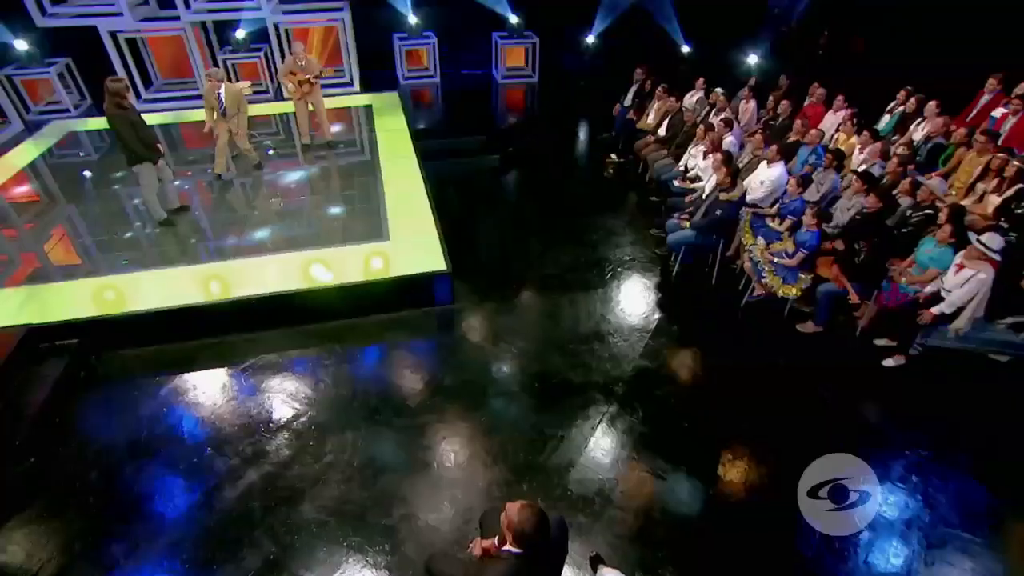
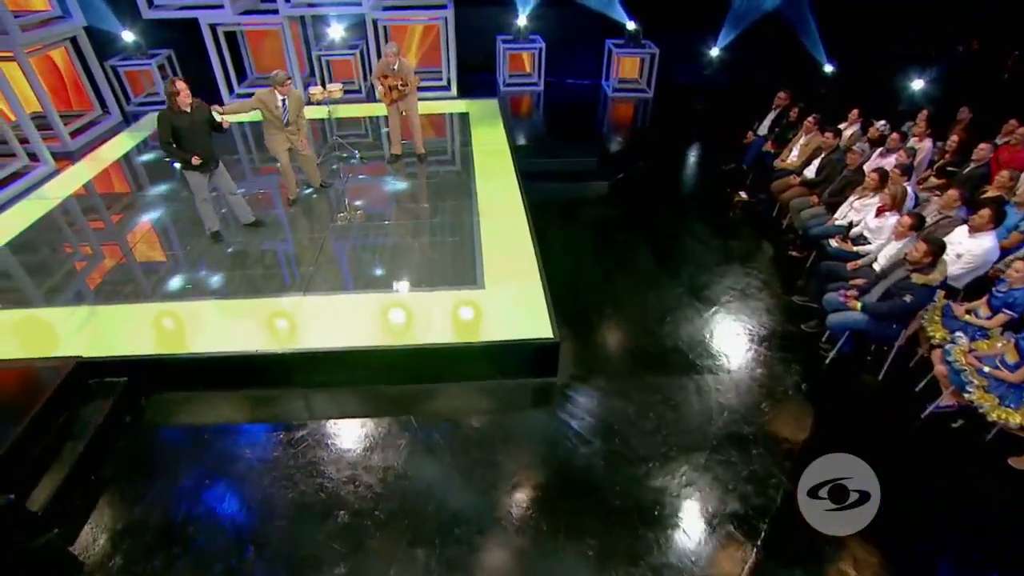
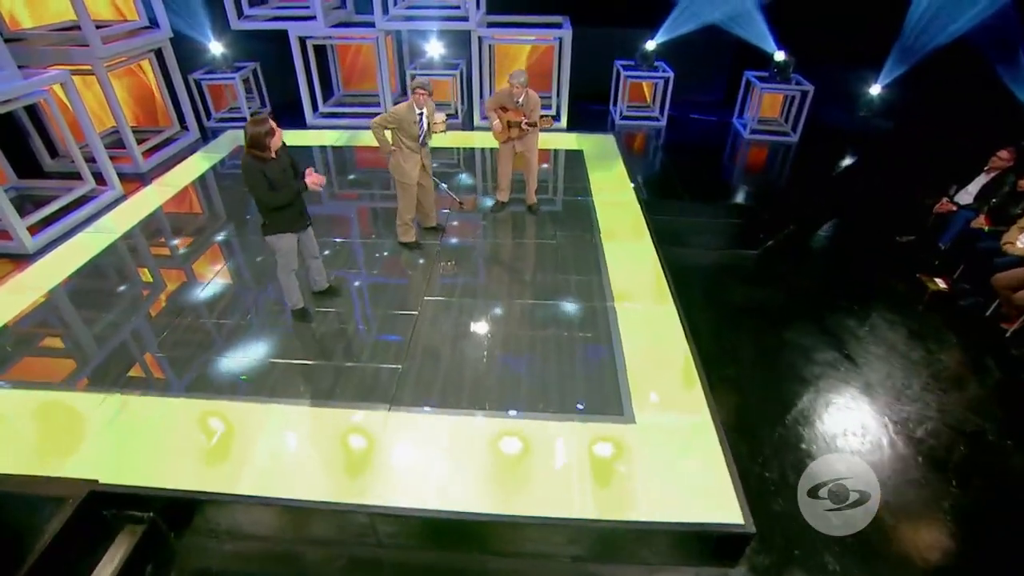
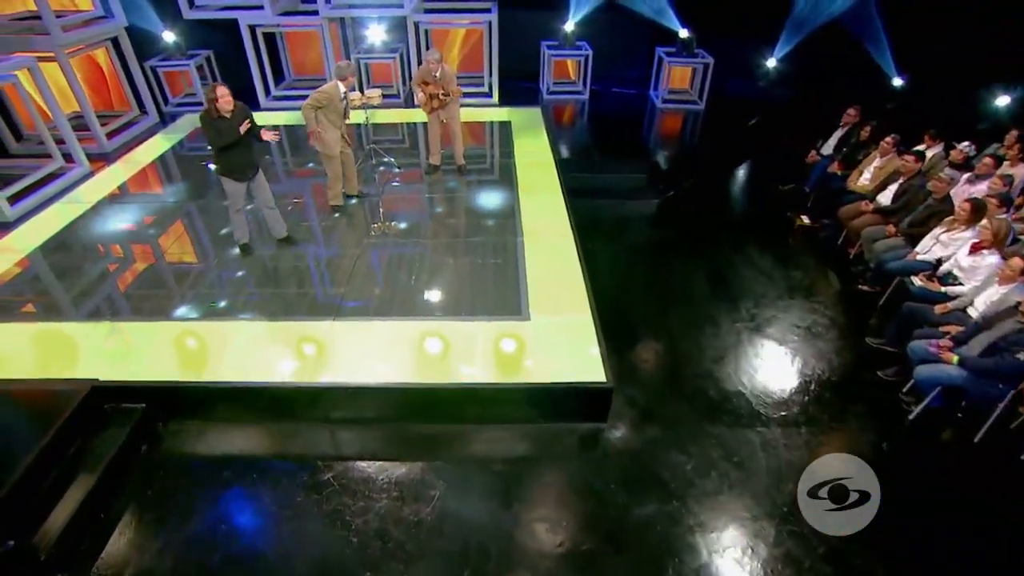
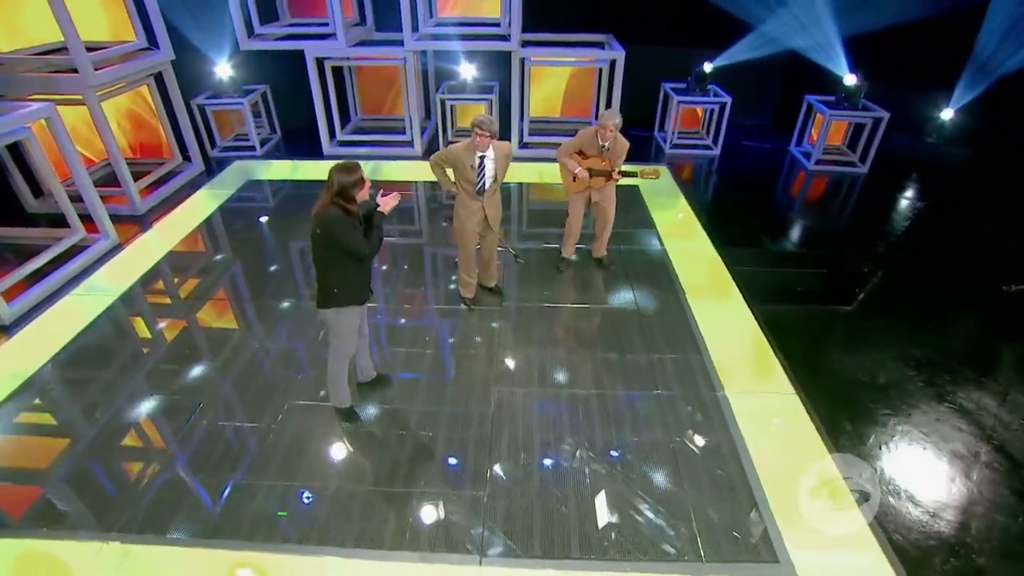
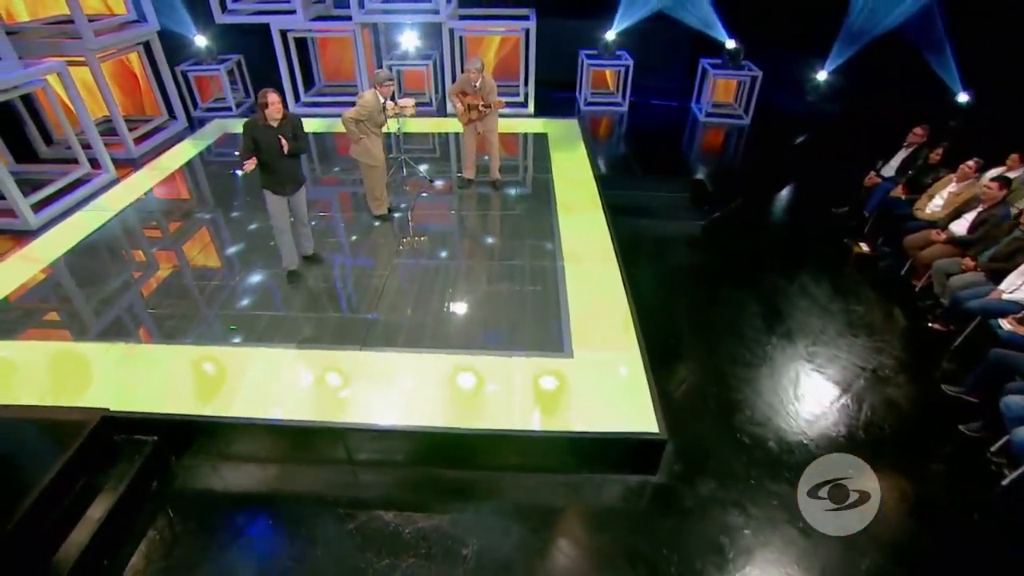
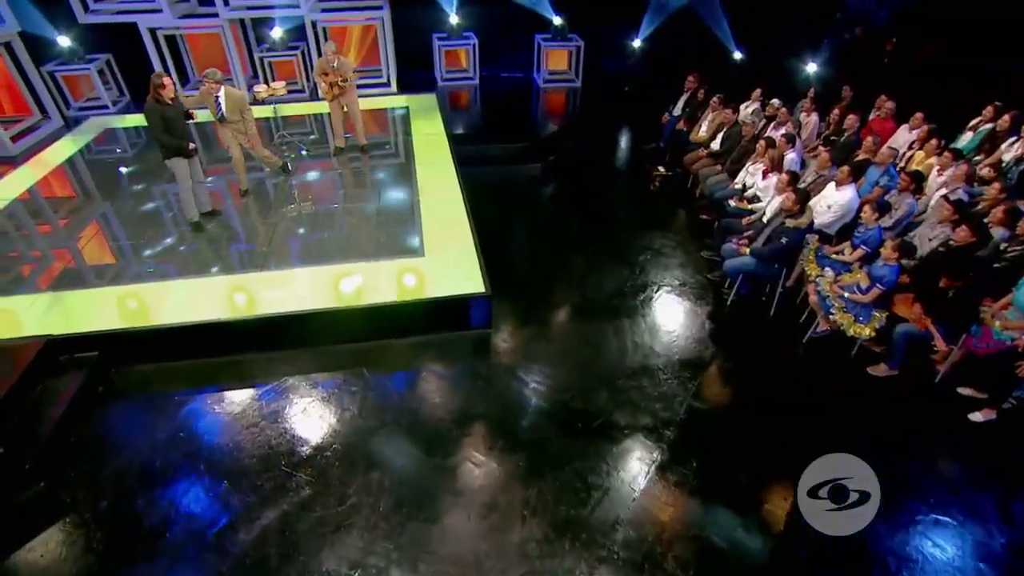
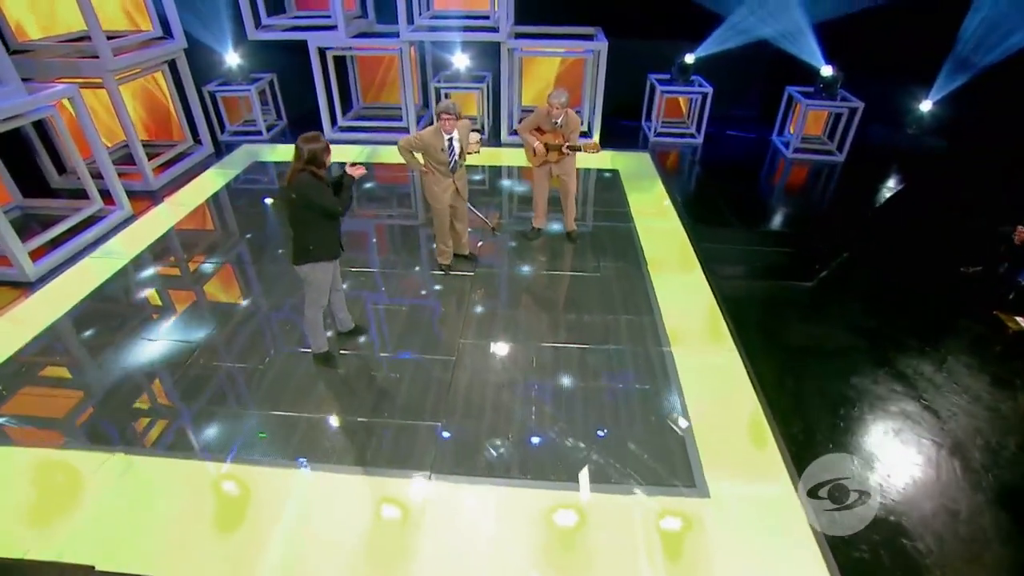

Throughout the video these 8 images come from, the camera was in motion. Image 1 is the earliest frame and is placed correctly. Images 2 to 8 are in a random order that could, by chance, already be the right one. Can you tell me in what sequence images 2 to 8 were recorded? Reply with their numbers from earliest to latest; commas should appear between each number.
7, 2, 4, 6, 3, 8, 5
